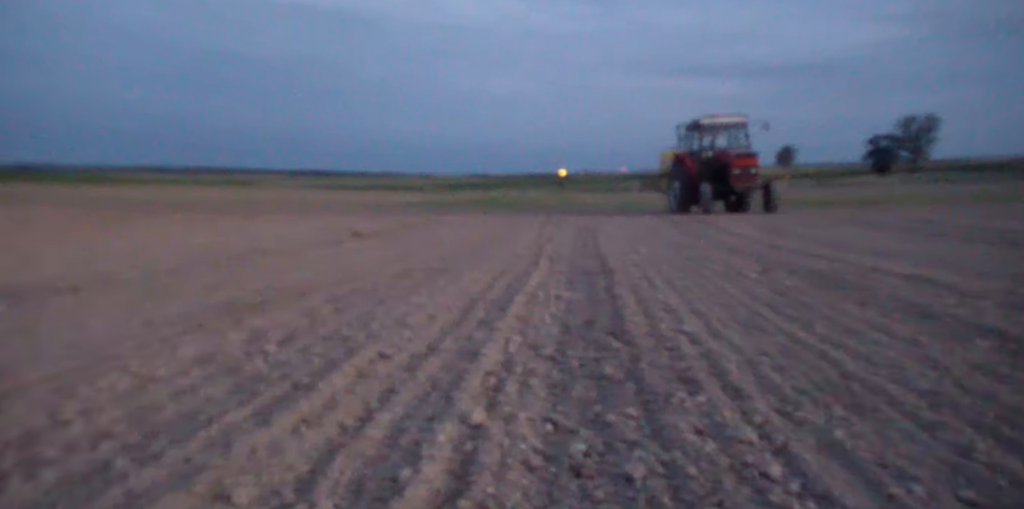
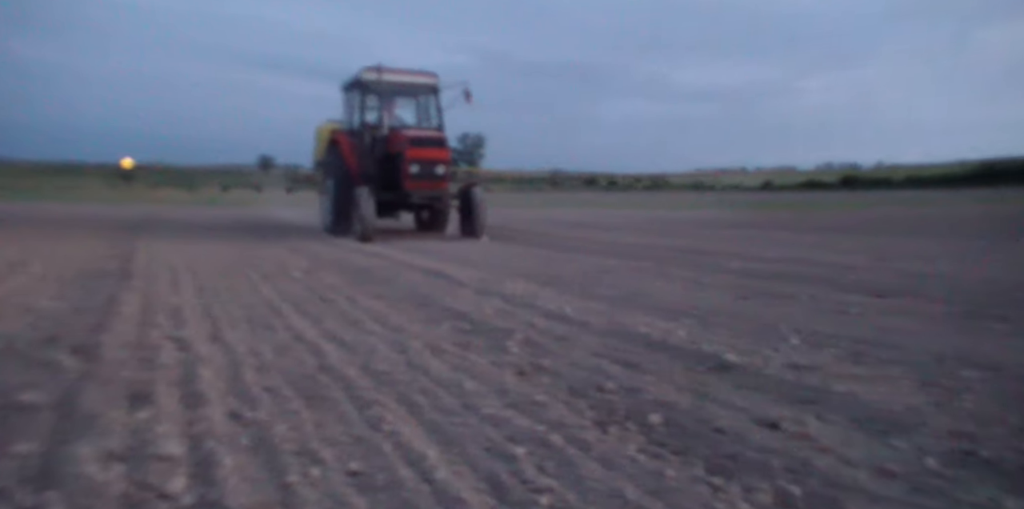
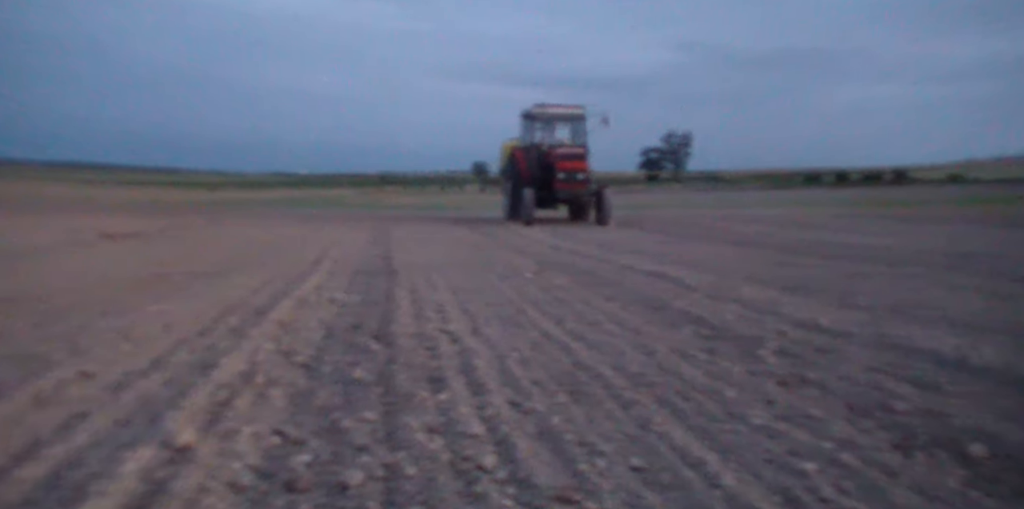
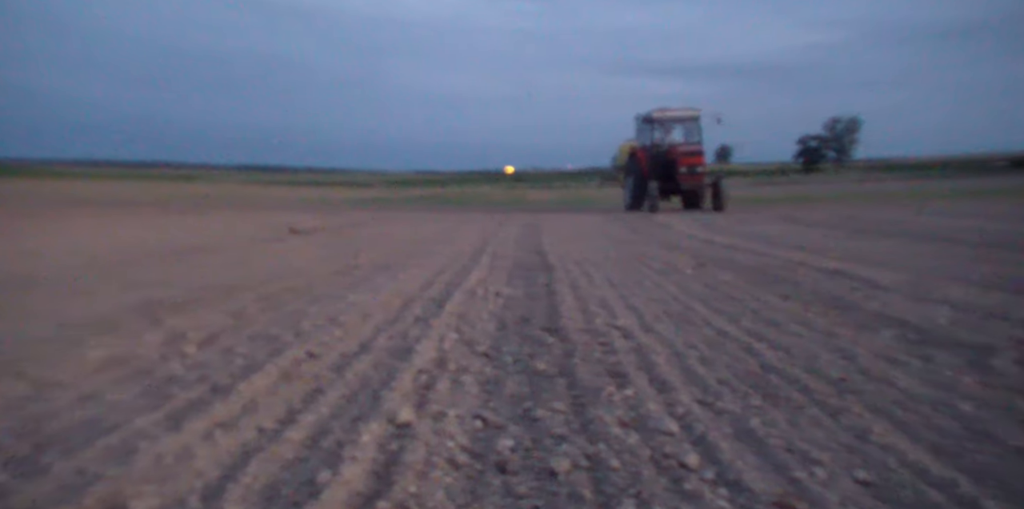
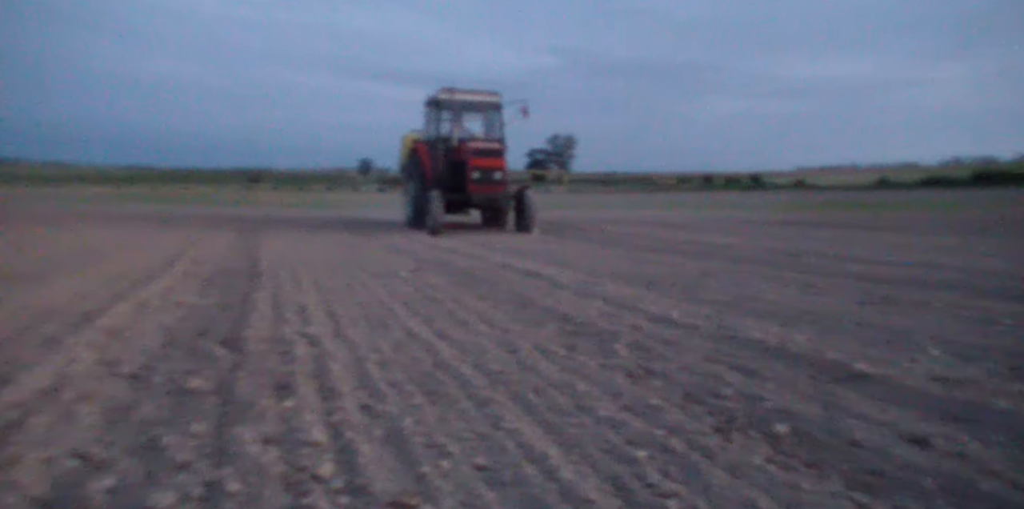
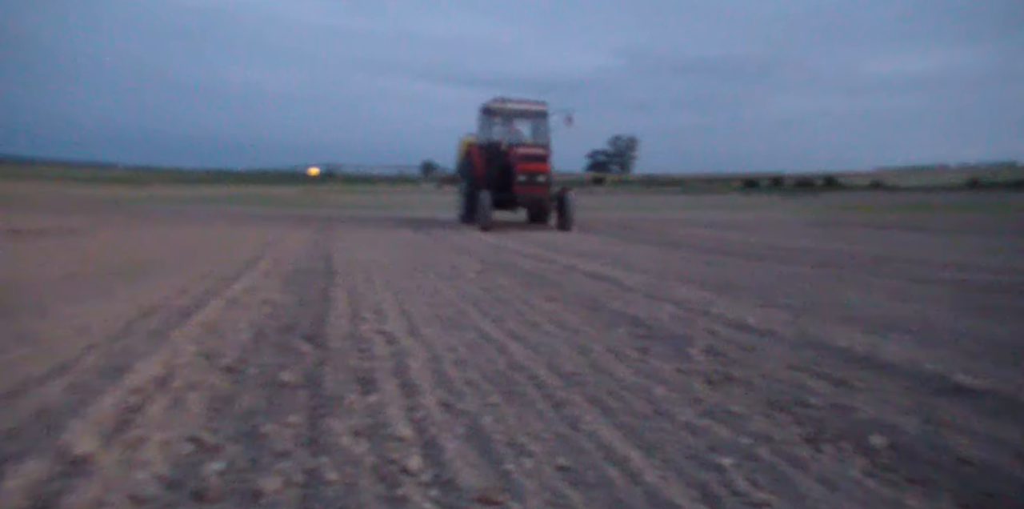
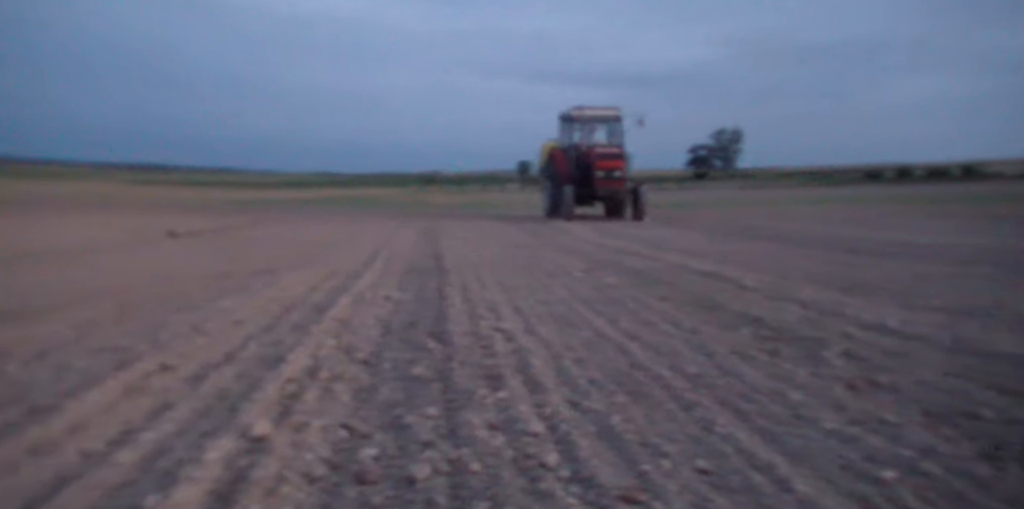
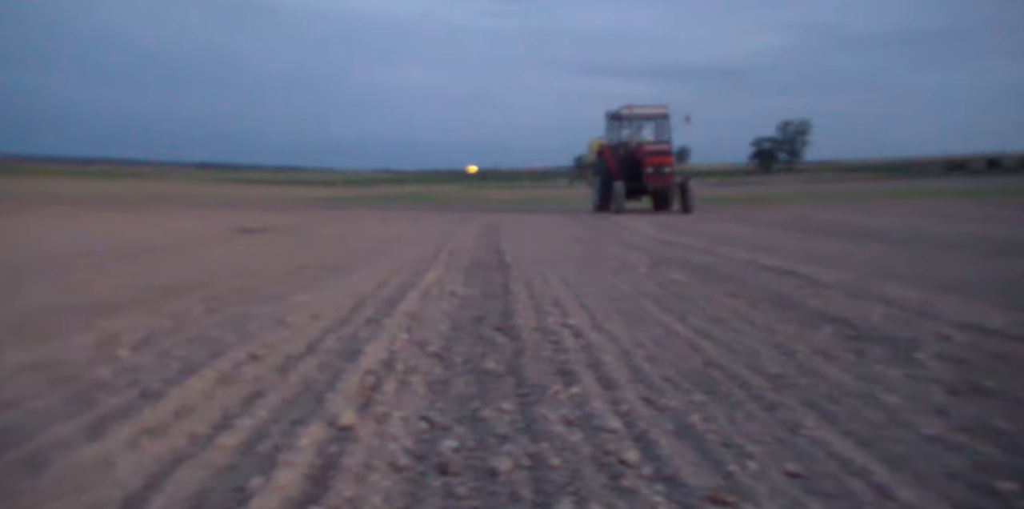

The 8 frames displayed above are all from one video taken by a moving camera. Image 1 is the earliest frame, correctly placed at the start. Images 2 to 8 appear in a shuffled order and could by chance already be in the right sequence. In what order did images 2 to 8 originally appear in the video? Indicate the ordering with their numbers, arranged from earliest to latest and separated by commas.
4, 8, 7, 3, 6, 5, 2
